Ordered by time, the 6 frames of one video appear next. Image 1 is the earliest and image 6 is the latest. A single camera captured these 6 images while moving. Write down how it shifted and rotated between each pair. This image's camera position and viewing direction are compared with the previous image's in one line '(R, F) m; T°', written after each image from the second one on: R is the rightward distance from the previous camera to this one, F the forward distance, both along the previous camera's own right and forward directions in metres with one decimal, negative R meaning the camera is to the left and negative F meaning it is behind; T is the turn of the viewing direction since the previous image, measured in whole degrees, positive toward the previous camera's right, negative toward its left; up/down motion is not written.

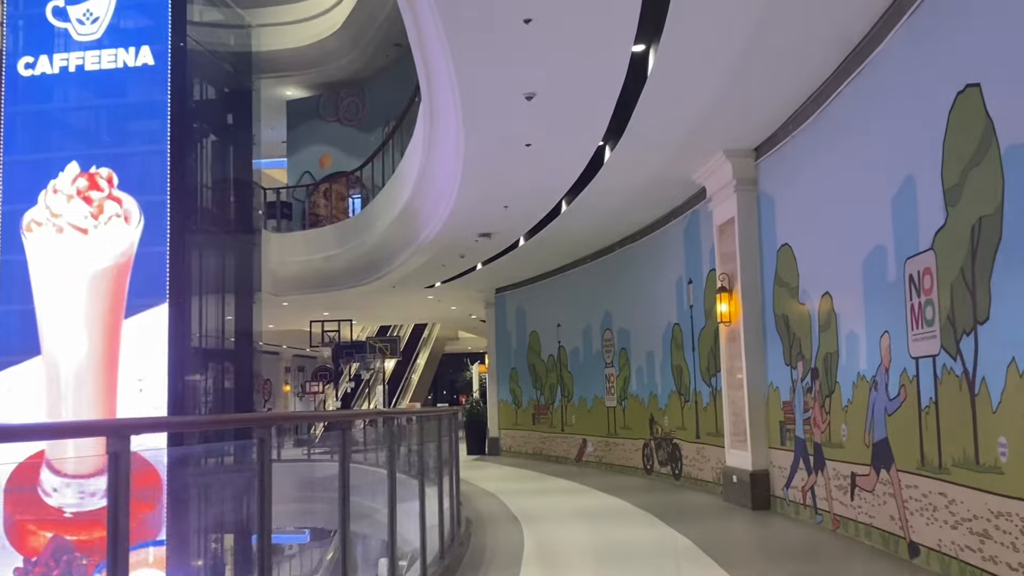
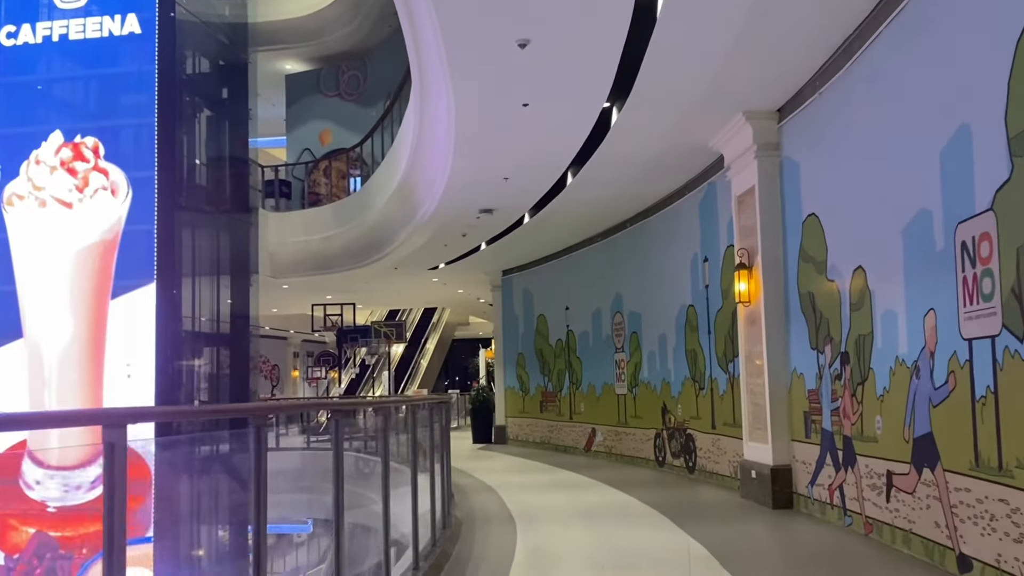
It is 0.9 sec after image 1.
(+0.1, +0.6) m; -1°
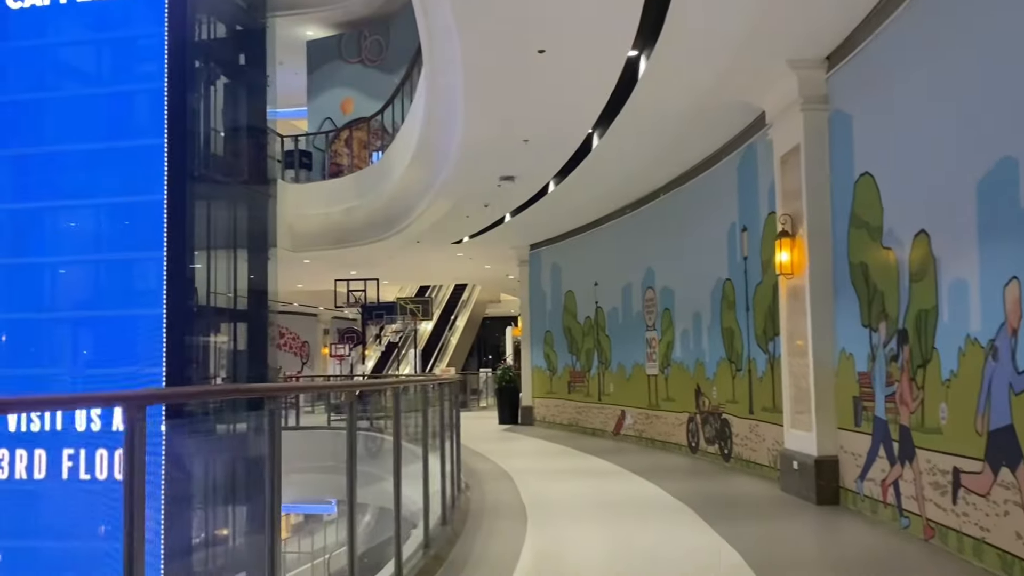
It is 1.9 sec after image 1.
(+0.1, +0.6) m; -2°
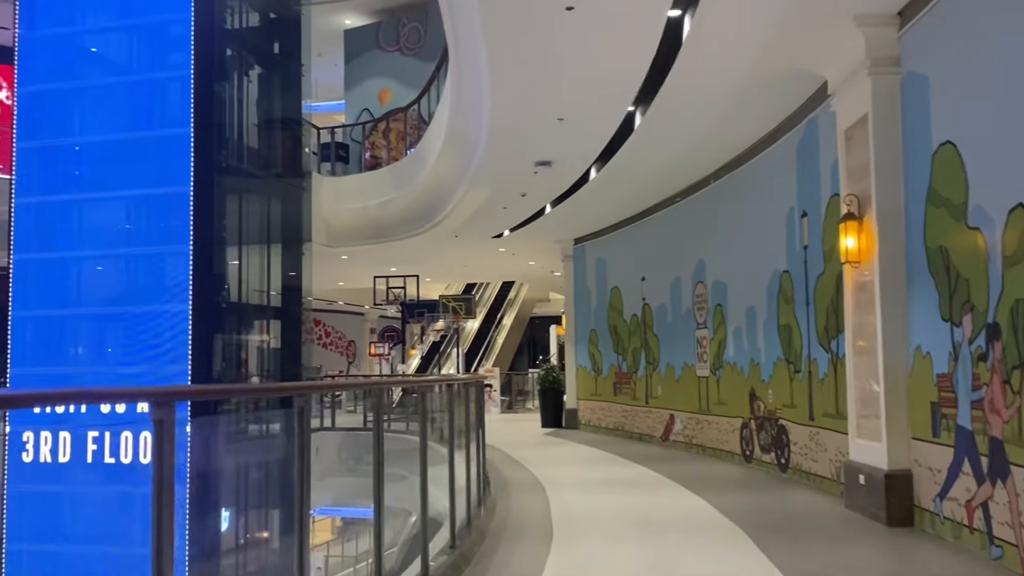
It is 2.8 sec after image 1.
(+0.1, +0.5) m; -3°
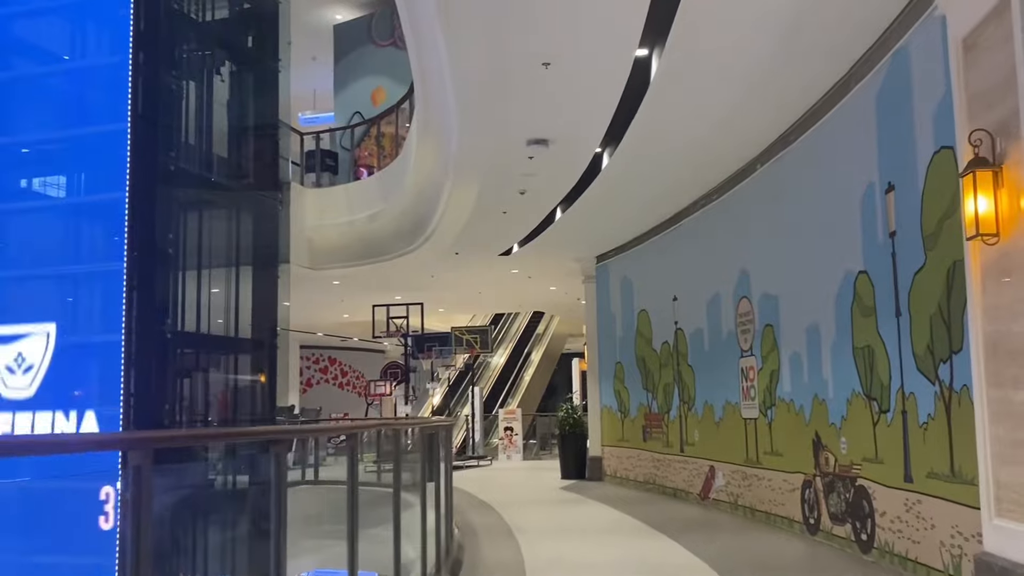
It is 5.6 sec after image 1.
(+0.4, +1.7) m; -3°
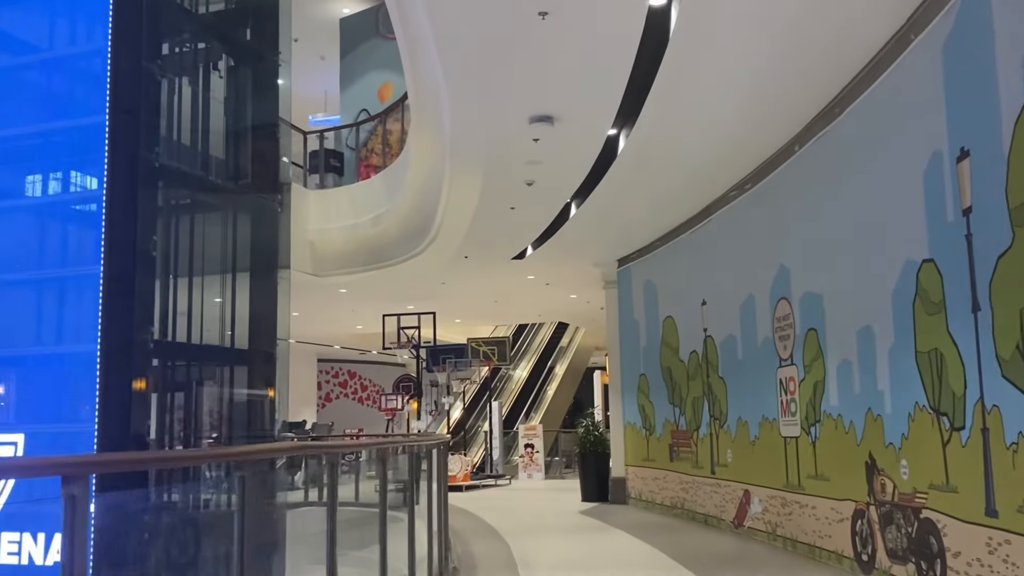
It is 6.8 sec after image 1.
(+0.2, +0.7) m; -2°
